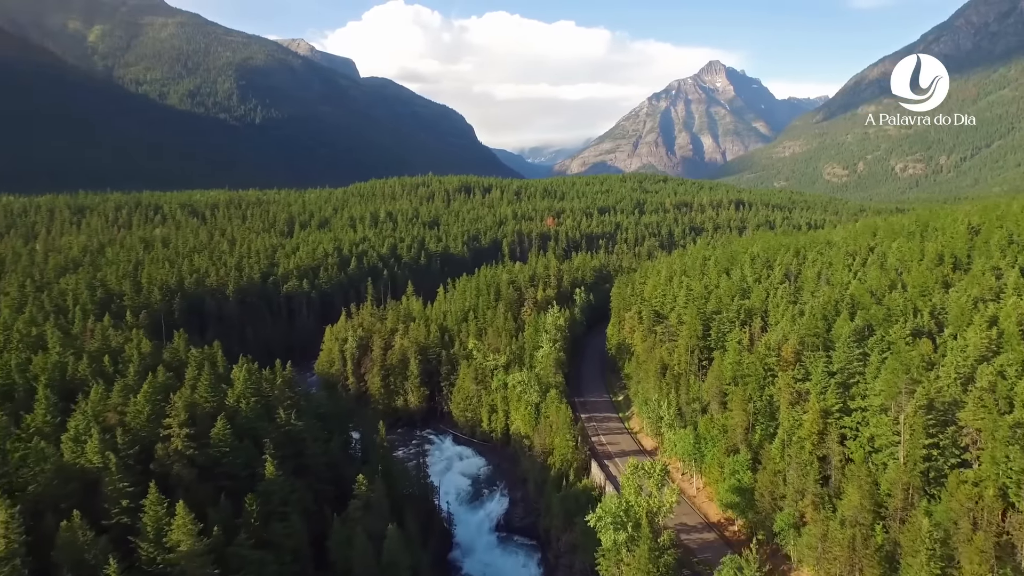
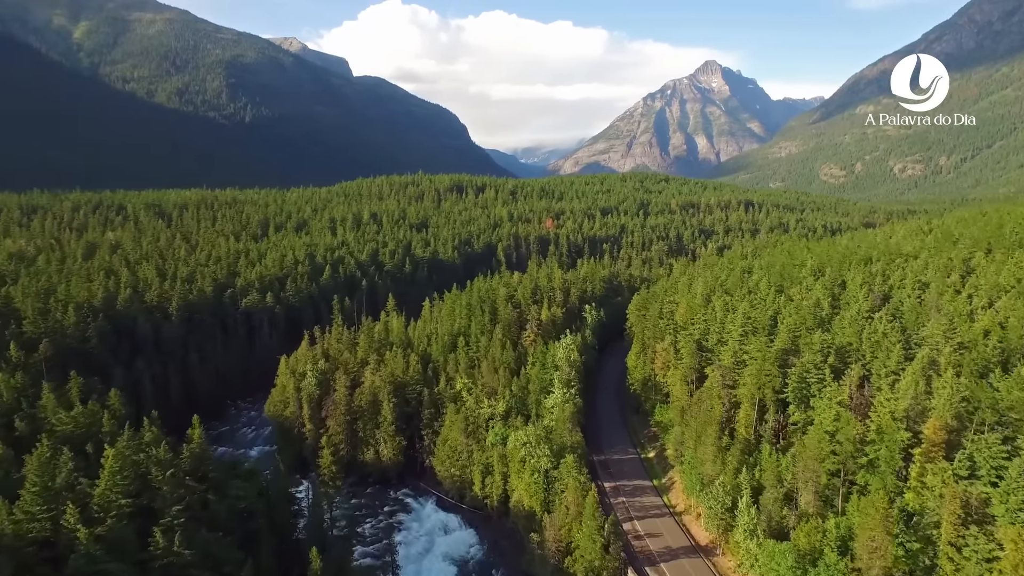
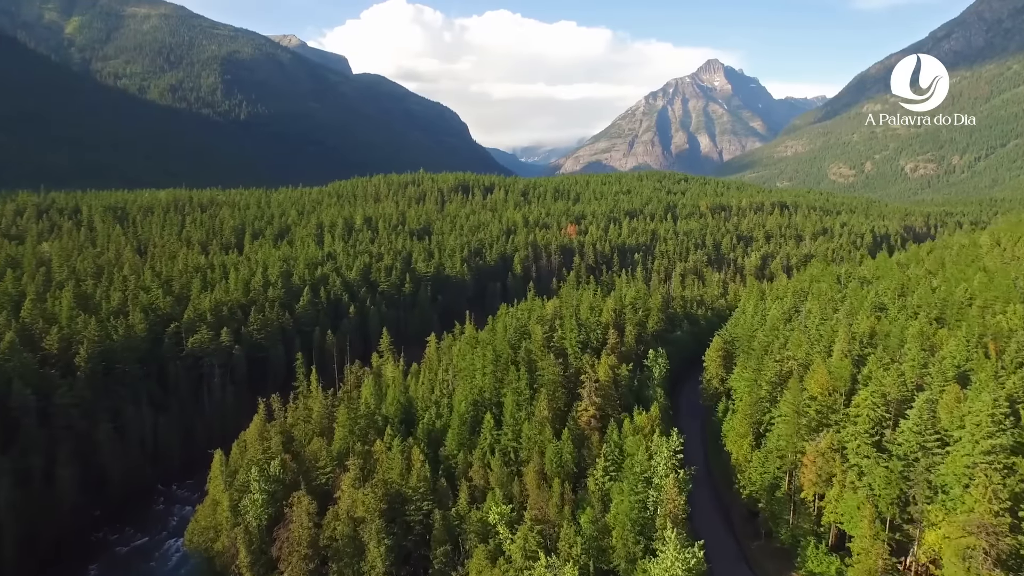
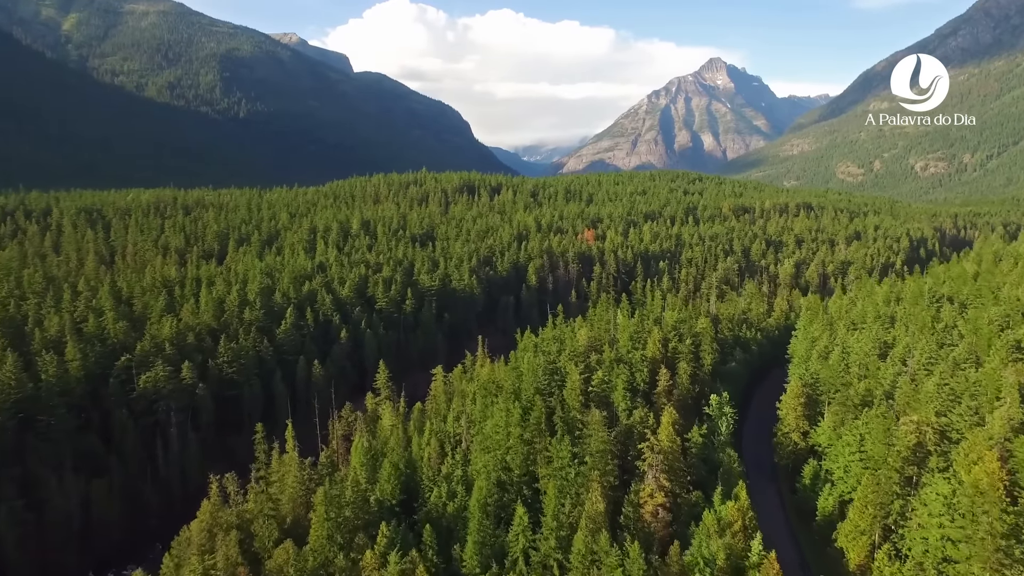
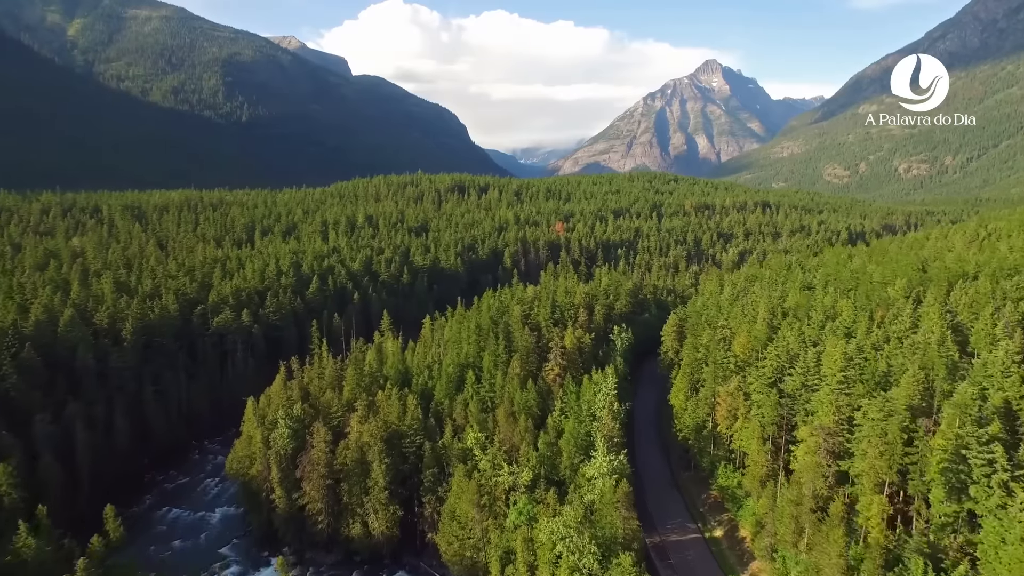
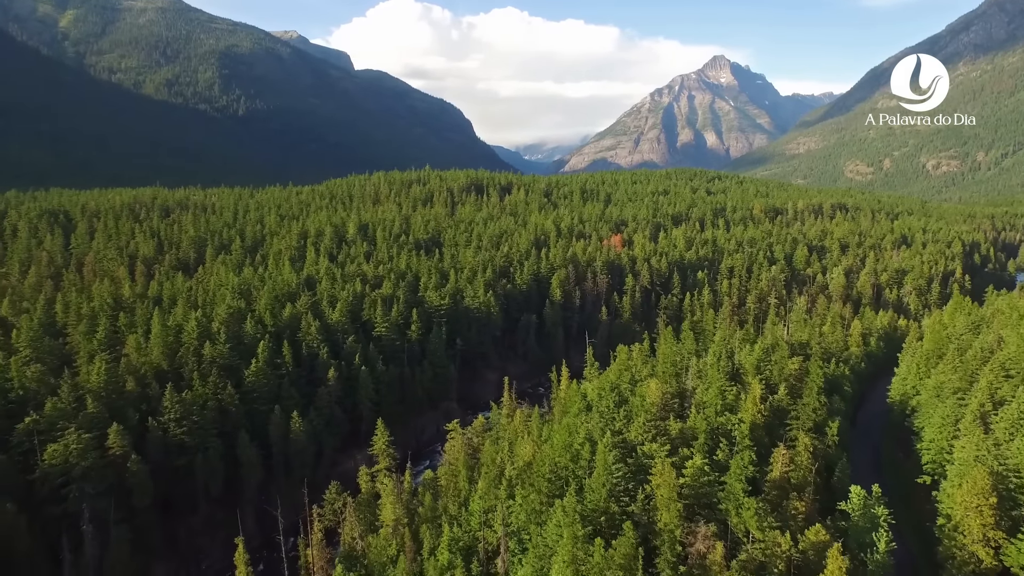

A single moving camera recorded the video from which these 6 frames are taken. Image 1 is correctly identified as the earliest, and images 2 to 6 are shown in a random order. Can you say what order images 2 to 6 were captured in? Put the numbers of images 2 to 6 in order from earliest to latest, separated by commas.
2, 5, 3, 4, 6
